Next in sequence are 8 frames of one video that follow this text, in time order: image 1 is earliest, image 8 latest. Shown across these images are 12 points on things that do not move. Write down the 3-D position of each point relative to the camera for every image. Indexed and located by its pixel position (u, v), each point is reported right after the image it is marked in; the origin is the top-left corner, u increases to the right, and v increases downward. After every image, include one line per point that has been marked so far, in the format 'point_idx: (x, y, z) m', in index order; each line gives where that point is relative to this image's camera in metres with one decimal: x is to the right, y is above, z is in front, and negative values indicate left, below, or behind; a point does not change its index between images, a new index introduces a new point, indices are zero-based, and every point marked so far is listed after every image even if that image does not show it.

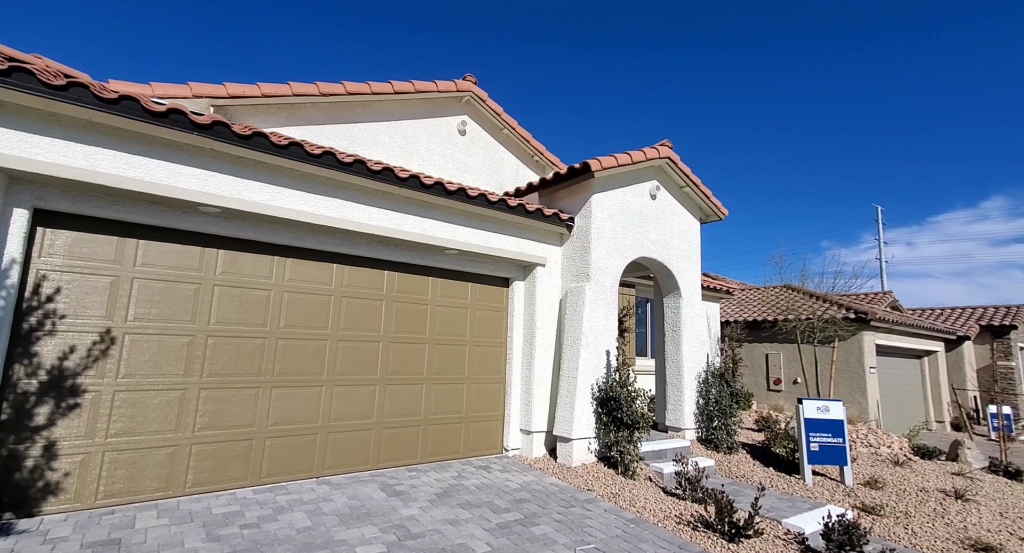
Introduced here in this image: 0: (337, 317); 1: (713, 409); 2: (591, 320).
0: (-2.3, -0.2, +5.8) m
1: (+3.5, -2.3, +8.8) m
2: (+1.2, -0.5, +7.4) m
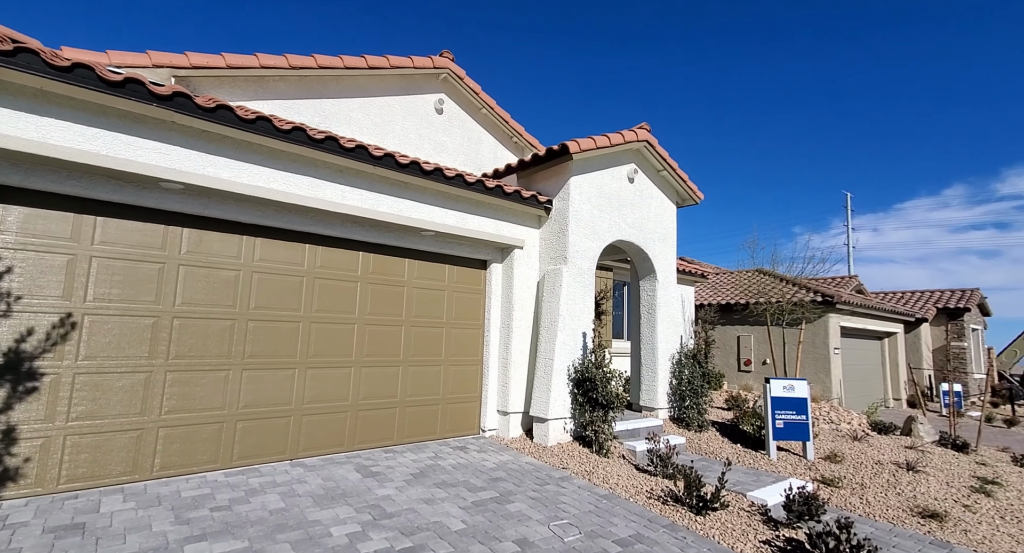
0: (-2.7, -0.3, +6.5) m
1: (+3.3, -2.1, +9.4) m
2: (+0.9, -0.4, +8.0) m
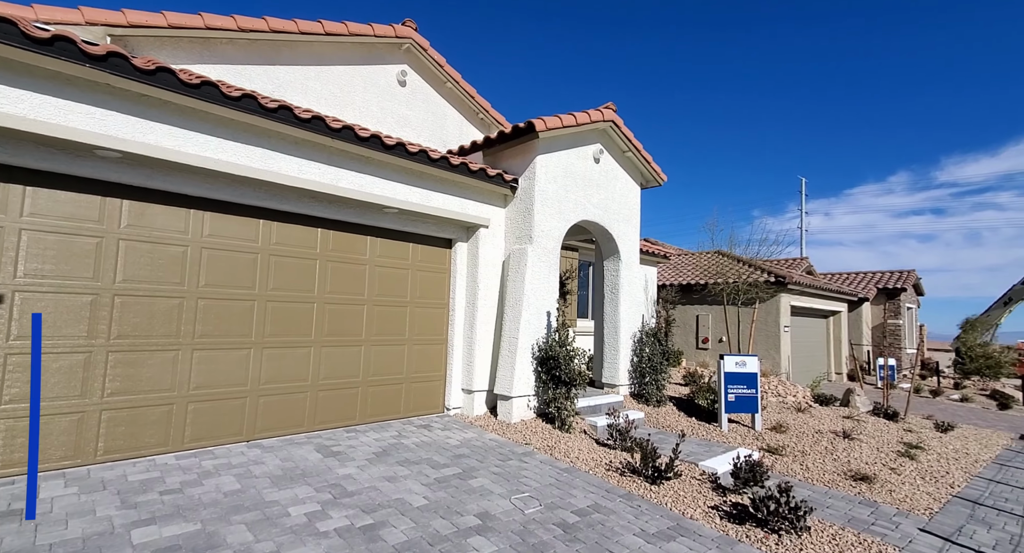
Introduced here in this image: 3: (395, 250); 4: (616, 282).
0: (-3.2, 0.0, +6.3) m
1: (+2.6, -1.7, +9.6) m
2: (+0.3, -0.1, +8.0) m
3: (-1.8, +0.4, +7.6) m
4: (+2.0, -0.1, +9.7) m
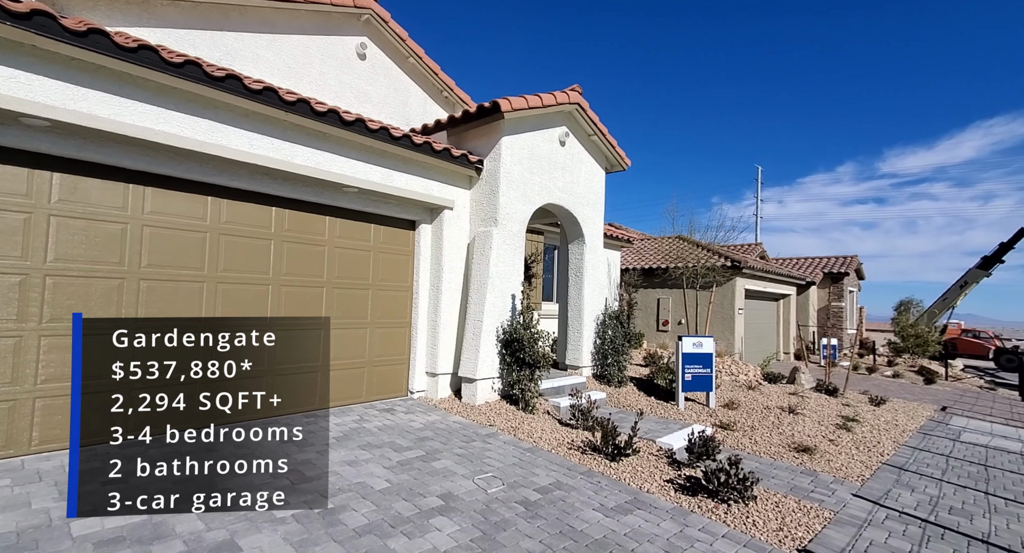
0: (-3.6, +0.3, +6.0) m
1: (+1.9, -1.4, +9.8) m
2: (-0.3, +0.2, +8.0) m
3: (-2.3, +0.7, +7.4) m
4: (+1.4, +0.2, +9.8) m
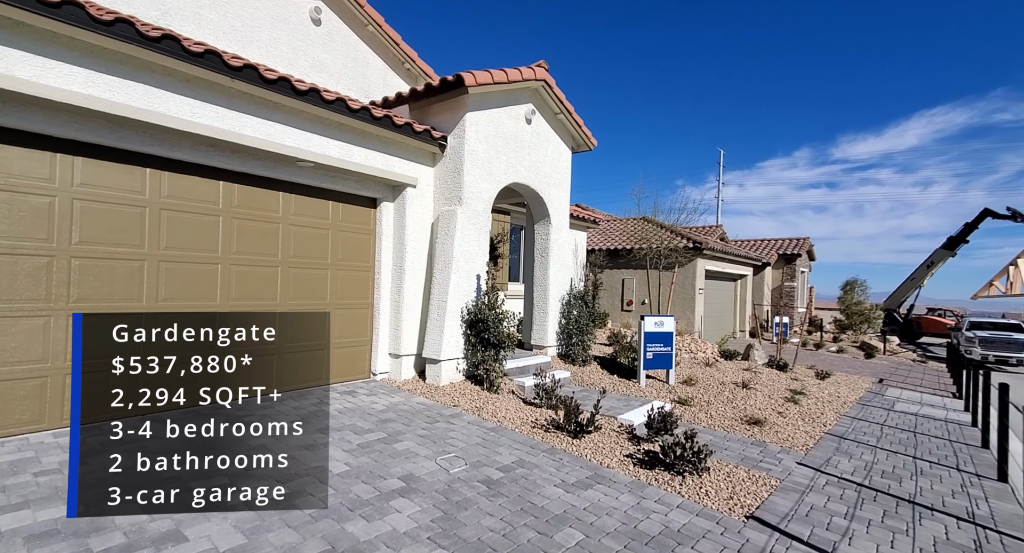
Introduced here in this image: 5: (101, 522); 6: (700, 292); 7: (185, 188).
0: (-4.0, +0.5, +5.7) m
1: (+1.2, -1.0, +9.9) m
2: (-0.8, +0.5, +7.9) m
3: (-2.9, +1.0, +7.2) m
4: (+0.7, +0.6, +9.8) m
5: (-2.9, -1.7, +3.5) m
6: (+6.0, -0.5, +15.8) m
7: (-3.8, +1.0, +5.9) m
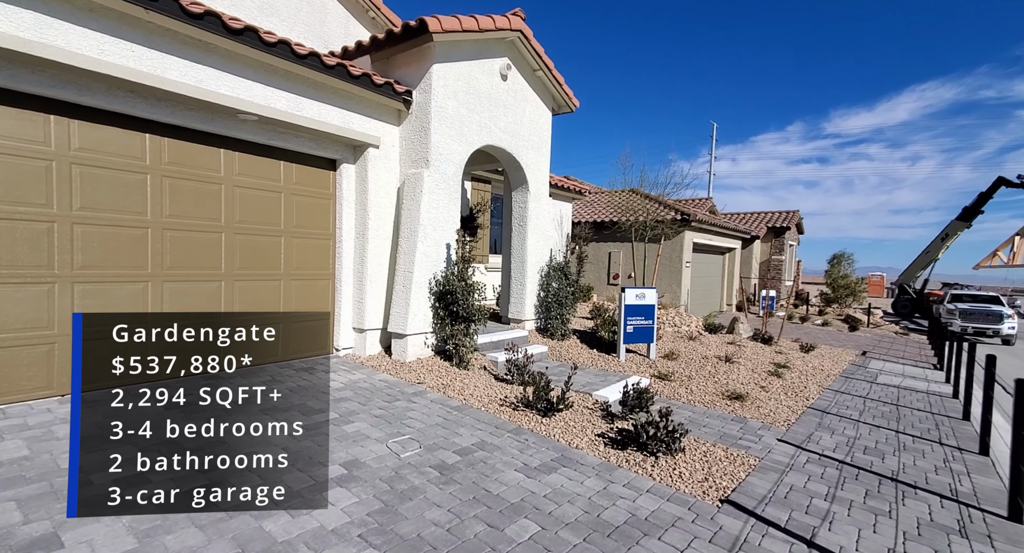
0: (-4.4, +0.8, +5.1) m
1: (+0.7, -0.5, +9.5) m
2: (-1.3, +1.0, +7.4) m
3: (-3.3, +1.4, +6.6) m
4: (+0.2, +1.2, +9.3) m
5: (-3.2, -1.5, +3.1) m
6: (+5.4, +0.4, +15.4) m
7: (-4.2, +1.4, +5.3) m
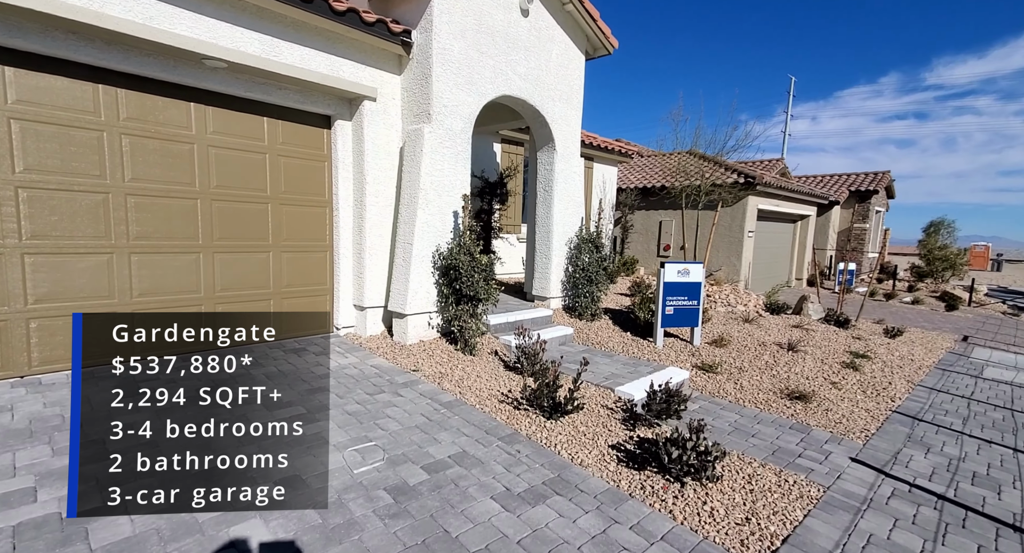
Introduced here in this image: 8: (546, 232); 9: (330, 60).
0: (-4.5, +1.1, +4.5) m
1: (+1.2, 0.0, +8.3) m
2: (-1.1, +1.3, +6.4) m
3: (-3.2, +1.7, +5.8) m
4: (+0.6, +1.6, +8.1) m
5: (-3.5, -1.4, +2.5) m
6: (+6.5, +1.2, +13.6) m
7: (-4.3, +1.6, +4.6) m
8: (+0.6, +0.7, +8.3) m
9: (-2.2, +2.6, +6.0) m
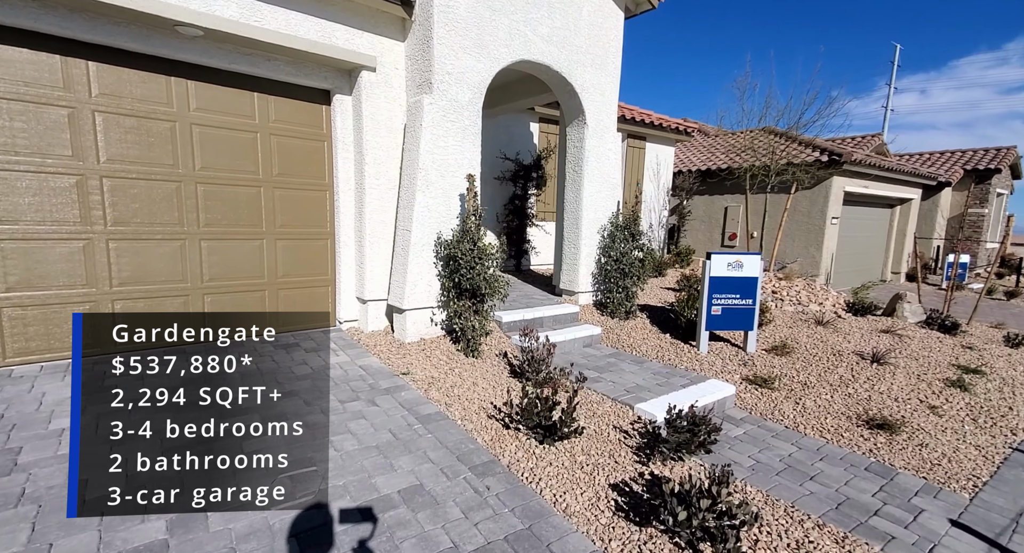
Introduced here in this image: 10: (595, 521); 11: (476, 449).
0: (-4.6, +1.2, +4.2) m
1: (+1.5, +0.1, +7.3) m
2: (-0.9, +1.4, +5.6) m
3: (-3.1, +1.8, +5.4) m
4: (+1.0, +1.7, +7.1) m
5: (-3.9, -1.3, +2.2) m
6: (+7.5, +1.3, +11.8) m
7: (-4.3, +1.7, +4.3) m
8: (+0.9, +0.9, +7.3) m
9: (-2.1, +2.7, +5.4) m
10: (+0.5, -1.5, +3.0) m
11: (-0.3, -1.3, +3.8) m
